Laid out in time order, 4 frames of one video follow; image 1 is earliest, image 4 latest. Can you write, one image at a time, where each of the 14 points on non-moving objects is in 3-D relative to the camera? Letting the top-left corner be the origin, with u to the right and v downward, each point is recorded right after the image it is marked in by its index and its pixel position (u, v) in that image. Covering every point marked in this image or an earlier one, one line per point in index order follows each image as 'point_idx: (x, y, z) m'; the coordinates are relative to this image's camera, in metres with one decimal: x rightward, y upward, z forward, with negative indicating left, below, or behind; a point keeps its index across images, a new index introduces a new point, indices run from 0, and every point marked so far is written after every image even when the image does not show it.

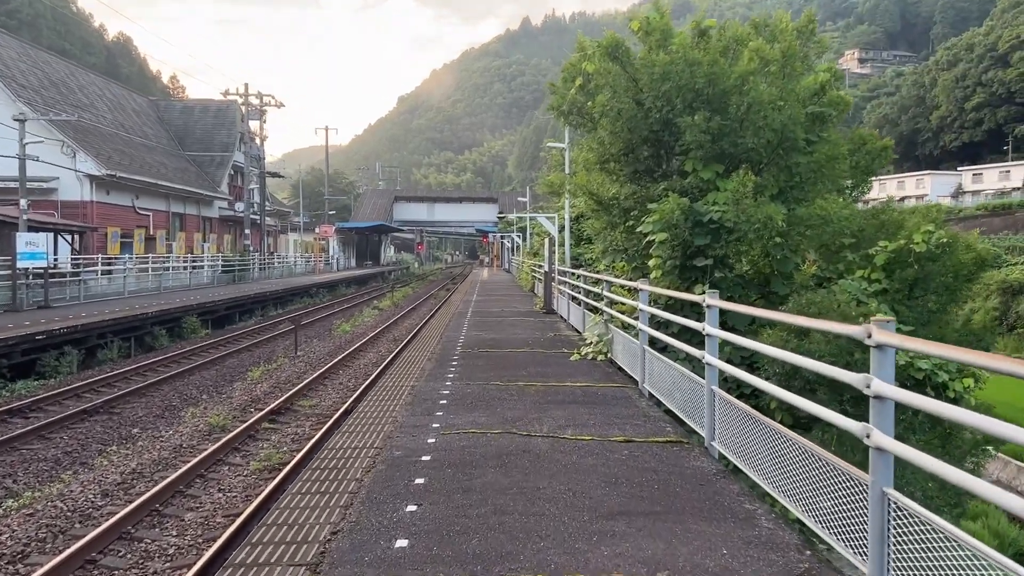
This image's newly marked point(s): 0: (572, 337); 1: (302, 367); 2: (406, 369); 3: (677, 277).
0: (+0.7, -0.6, +9.6) m
1: (-3.0, -1.1, +12.3) m
2: (-1.0, -0.8, +8.1) m
3: (+1.5, +0.1, +8.0) m
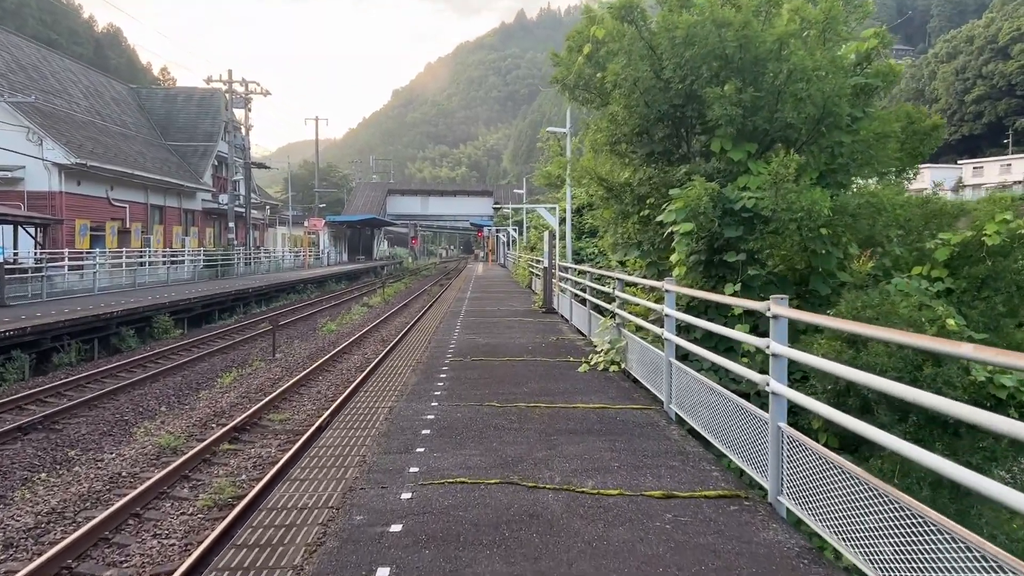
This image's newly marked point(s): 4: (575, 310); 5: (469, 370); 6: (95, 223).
0: (+0.7, -0.5, +8.5) m
1: (-3.1, -1.1, +11.1) m
2: (-1.0, -0.7, +7.0) m
3: (+1.5, +0.1, +6.9) m
4: (+0.8, -0.3, +10.3) m
5: (-0.3, -0.6, +6.6) m
6: (-9.7, +1.5, +19.8) m
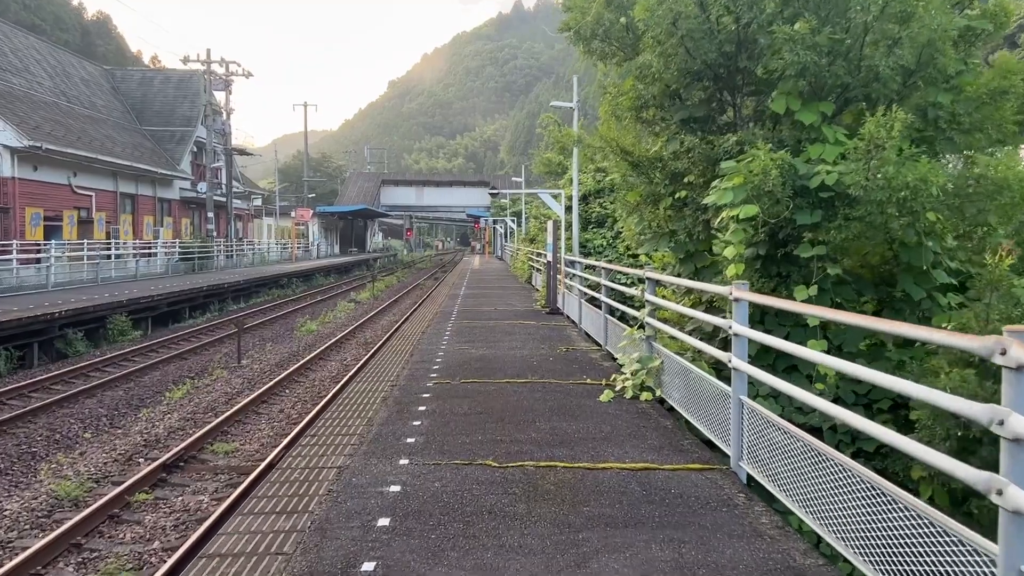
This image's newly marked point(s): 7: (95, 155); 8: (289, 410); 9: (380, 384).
0: (+0.7, -0.6, +6.9) m
1: (-3.1, -1.1, +9.6) m
2: (-1.0, -0.8, +5.4) m
3: (+1.5, +0.1, +5.3) m
4: (+0.8, -0.3, +8.7) m
5: (-0.3, -0.7, +5.0) m
6: (-9.7, +1.6, +18.1) m
7: (-9.3, +3.0, +19.0) m
8: (-2.2, -1.2, +8.3) m
9: (-1.0, -0.7, +6.3) m
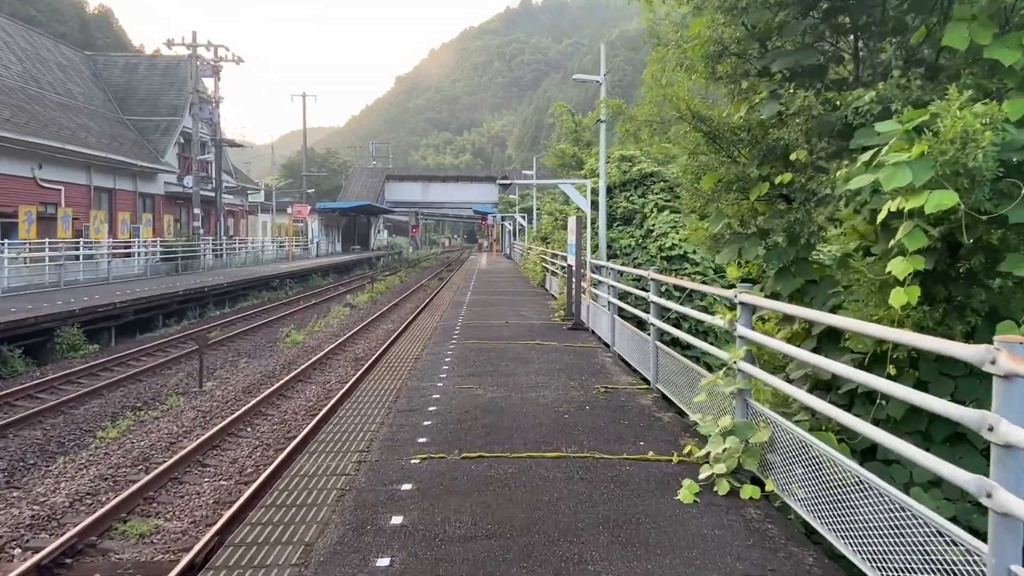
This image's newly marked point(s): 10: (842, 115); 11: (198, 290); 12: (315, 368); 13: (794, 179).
0: (+0.8, -0.7, +5.1) m
1: (-2.9, -1.2, +7.7) m
2: (-0.9, -0.9, +3.5) m
3: (+1.6, 0.0, +3.4) m
4: (+0.9, -0.4, +6.9) m
5: (-0.2, -0.8, +3.1) m
6: (-9.5, +1.5, +16.4) m
7: (-9.1, +2.9, +17.2) m
8: (-2.0, -1.3, +6.5) m
9: (-0.9, -0.8, +4.4) m
10: (+1.5, +0.8, +3.9) m
11: (-6.1, 0.0, +16.5) m
12: (-2.4, -1.0, +10.5) m
13: (+1.4, +0.5, +4.2) m
